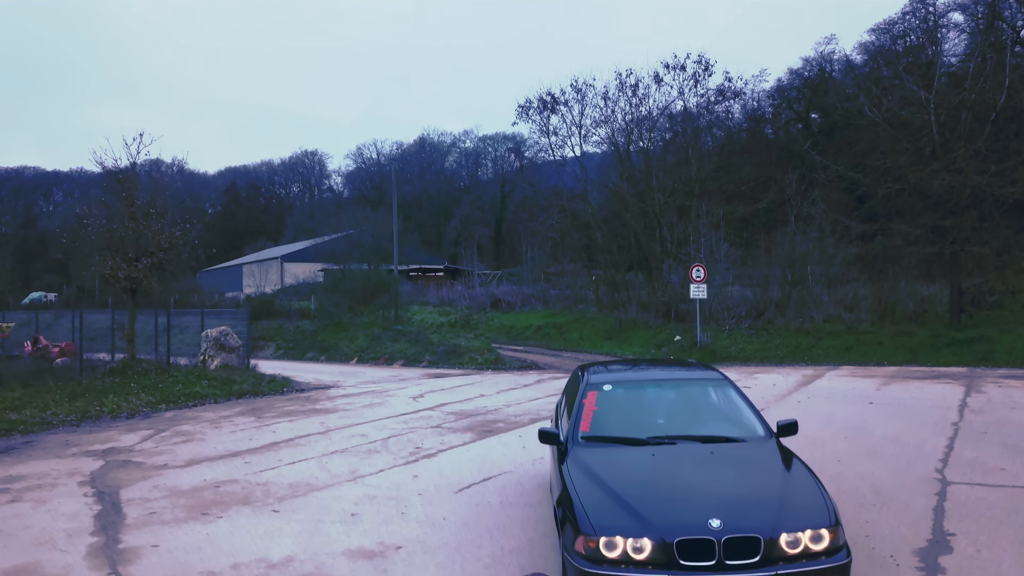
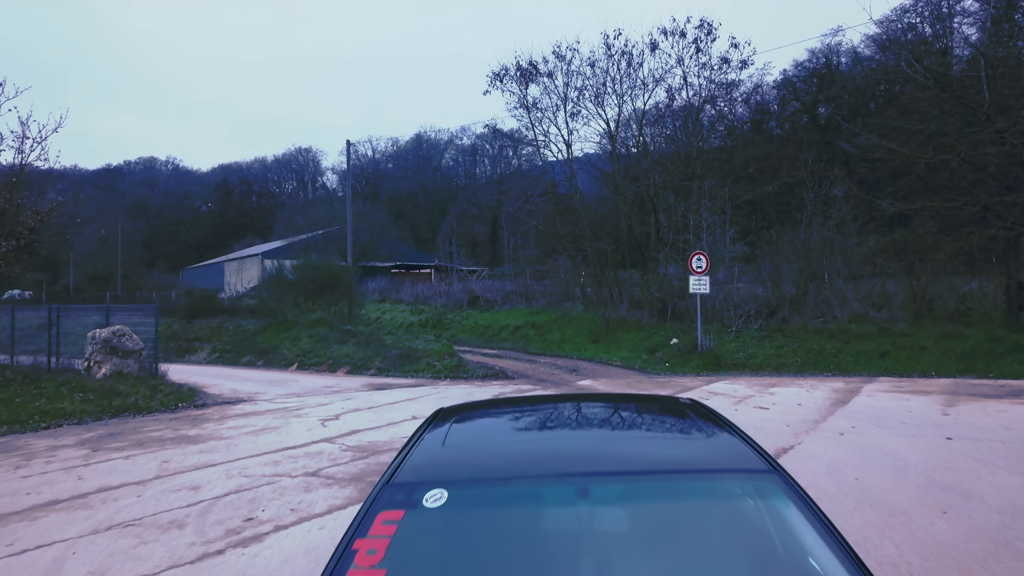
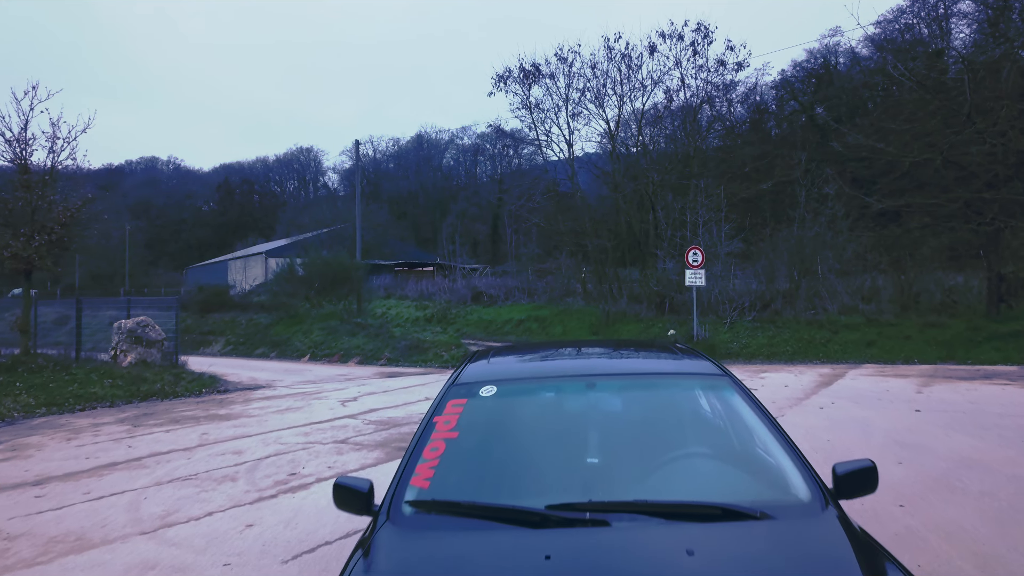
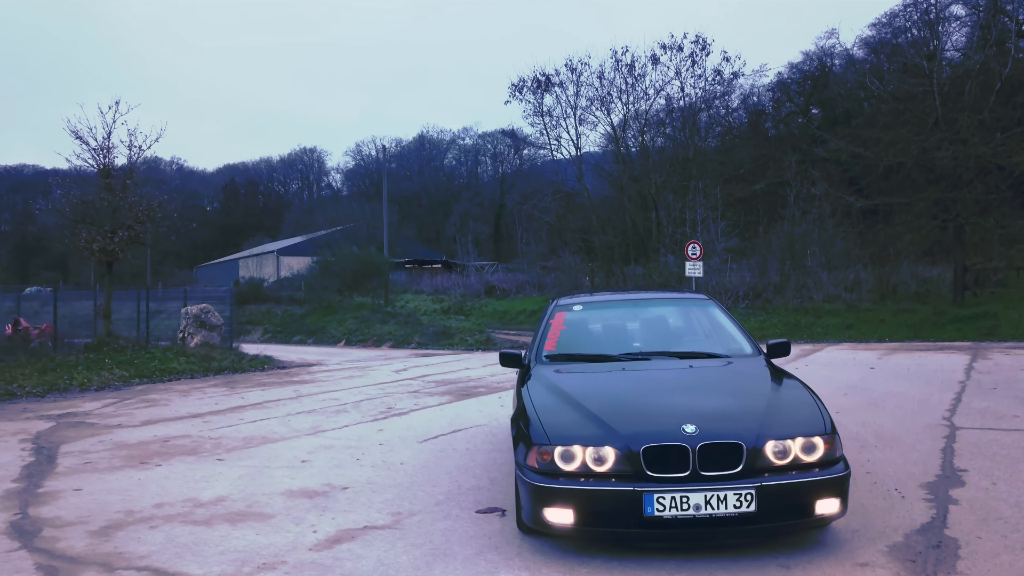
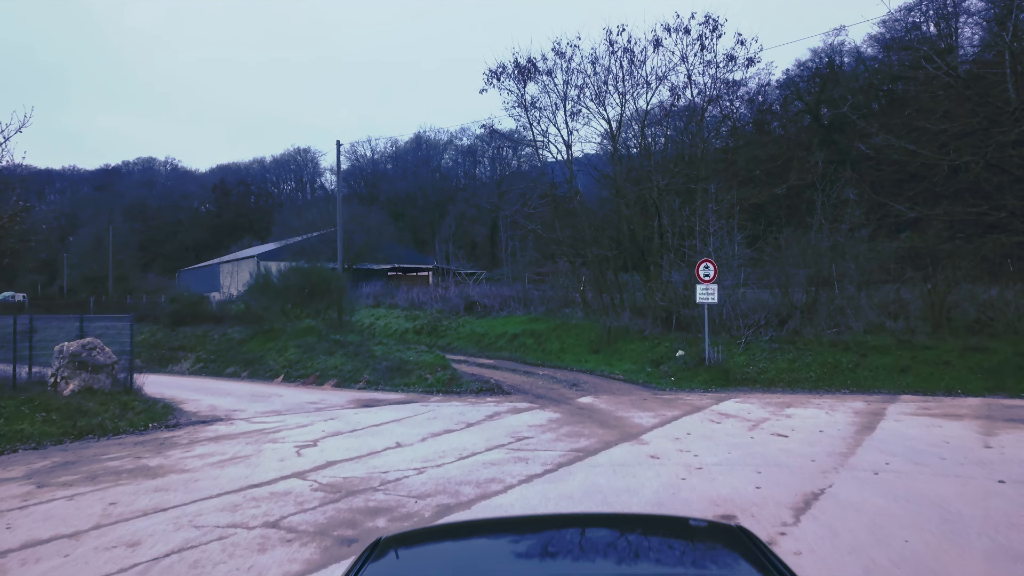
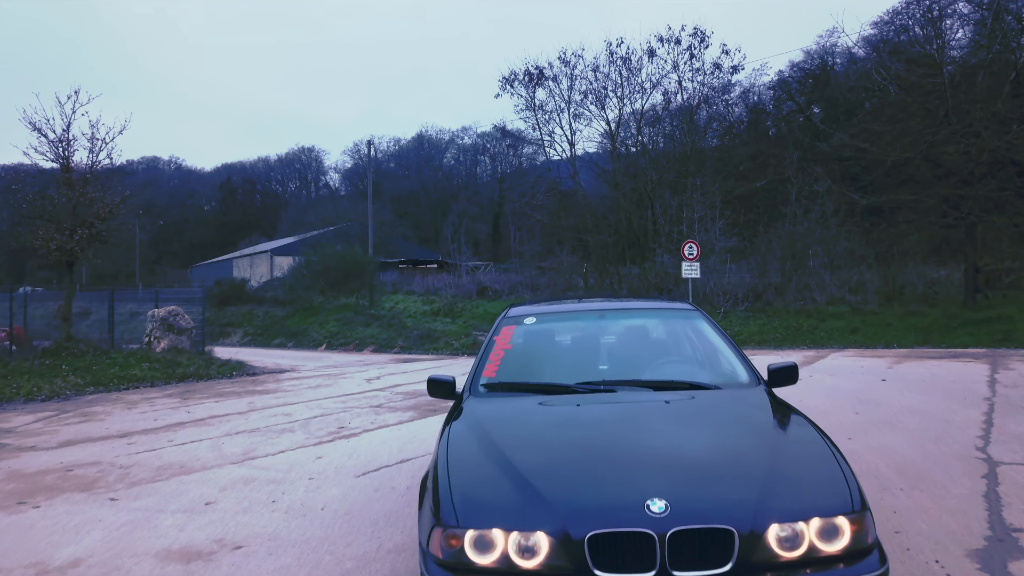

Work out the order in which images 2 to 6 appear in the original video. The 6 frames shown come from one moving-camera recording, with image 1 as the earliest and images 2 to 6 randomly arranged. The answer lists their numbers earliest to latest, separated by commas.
4, 6, 3, 2, 5
